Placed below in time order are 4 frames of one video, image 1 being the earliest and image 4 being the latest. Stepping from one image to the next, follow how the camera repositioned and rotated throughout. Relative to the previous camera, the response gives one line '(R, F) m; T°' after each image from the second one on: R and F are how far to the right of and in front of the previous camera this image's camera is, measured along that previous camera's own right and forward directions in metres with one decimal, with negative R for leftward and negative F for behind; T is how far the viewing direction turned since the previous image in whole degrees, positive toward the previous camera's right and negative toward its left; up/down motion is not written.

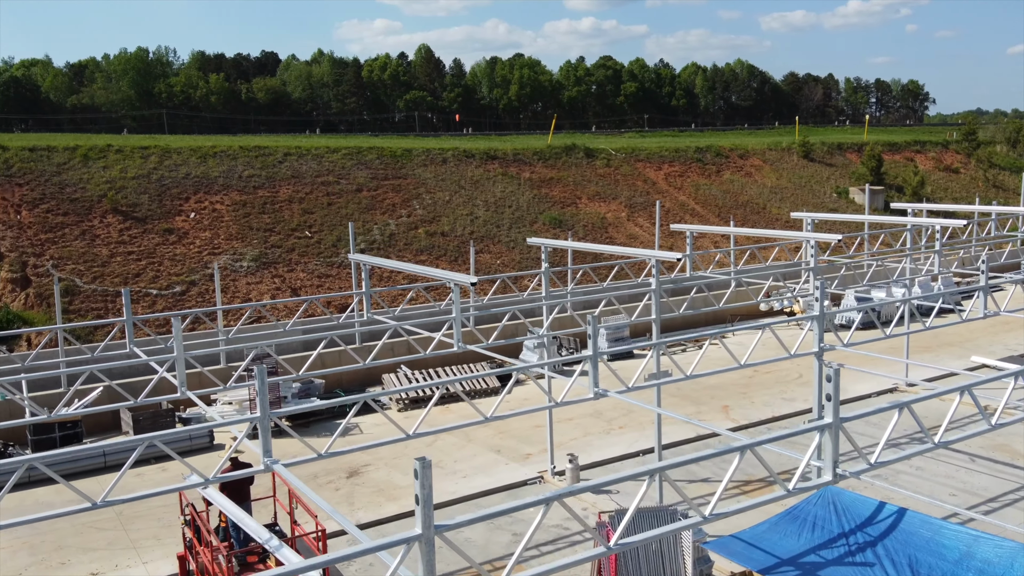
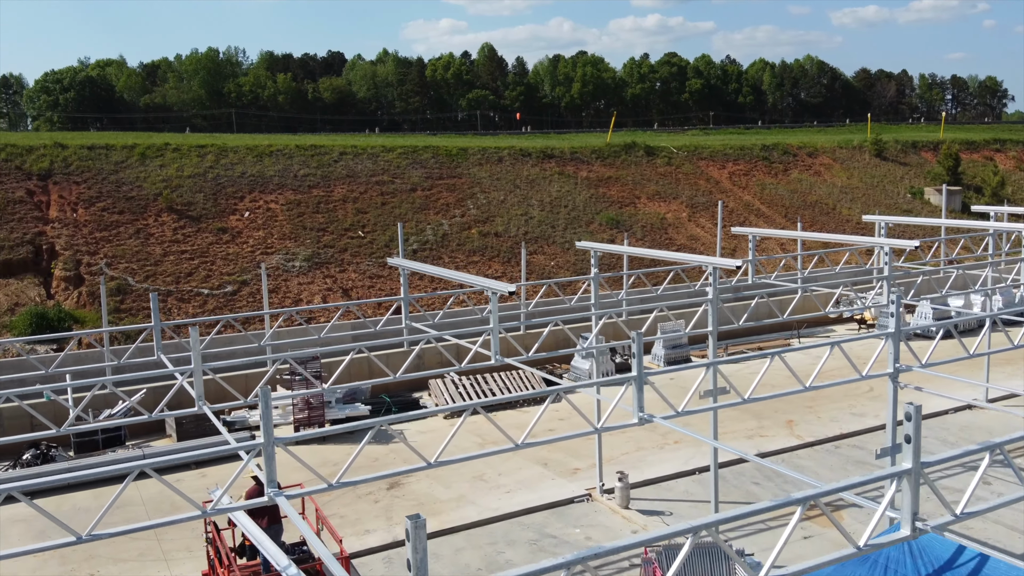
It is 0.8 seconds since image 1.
(+0.2, +0.7) m; -4°
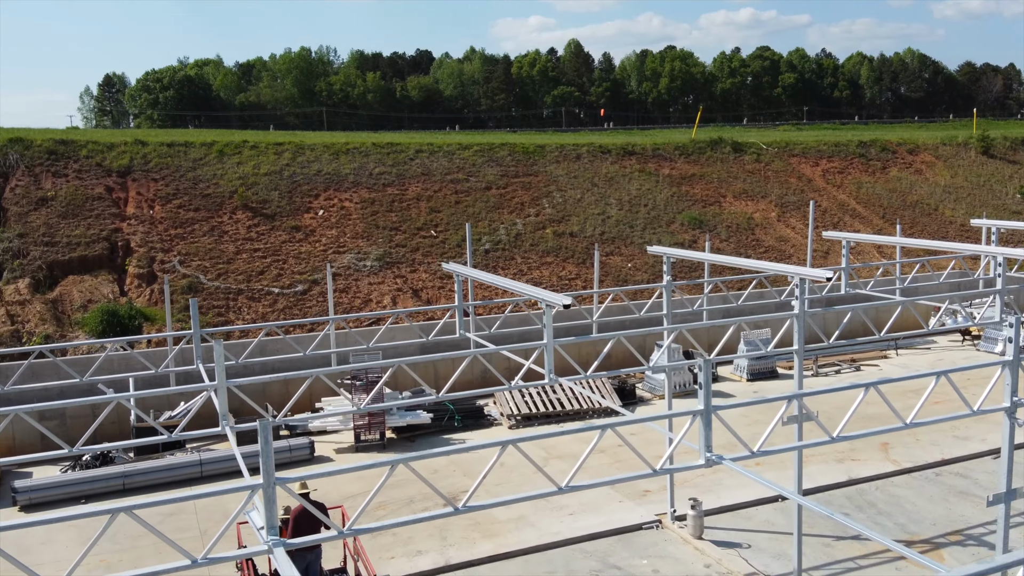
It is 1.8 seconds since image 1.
(+0.3, +0.9) m; -5°
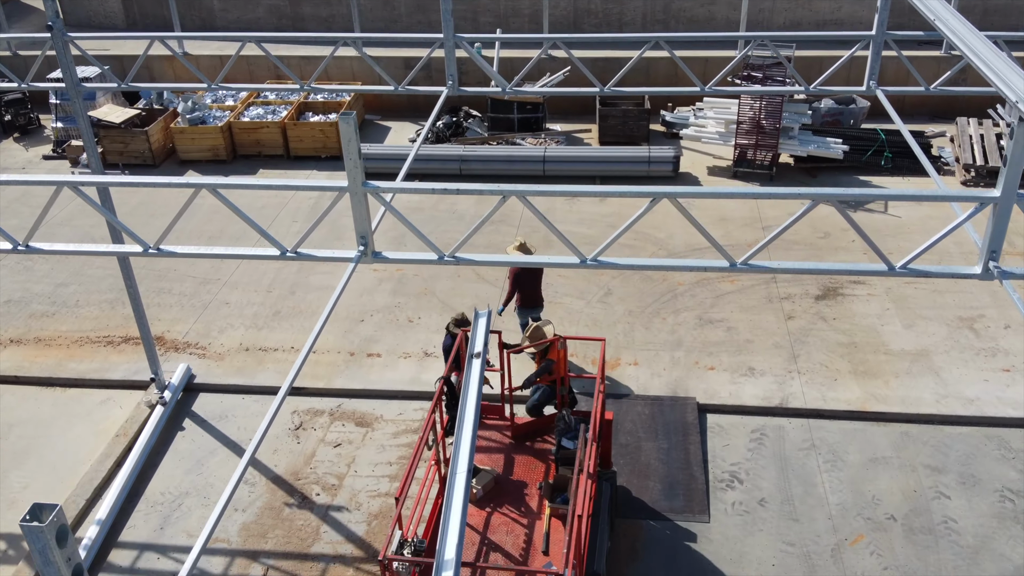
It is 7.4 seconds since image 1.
(+0.3, +4.1) m; -29°
